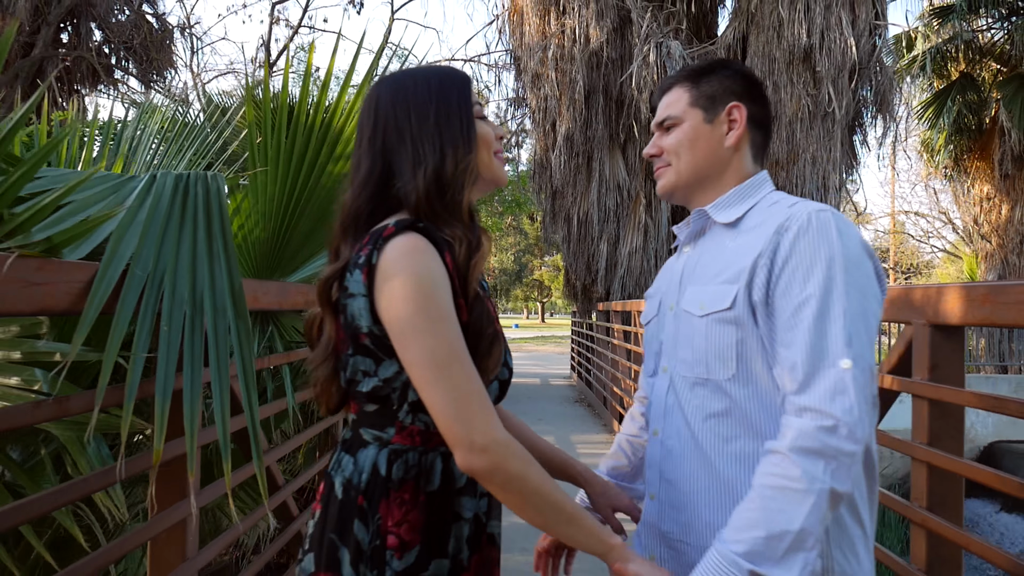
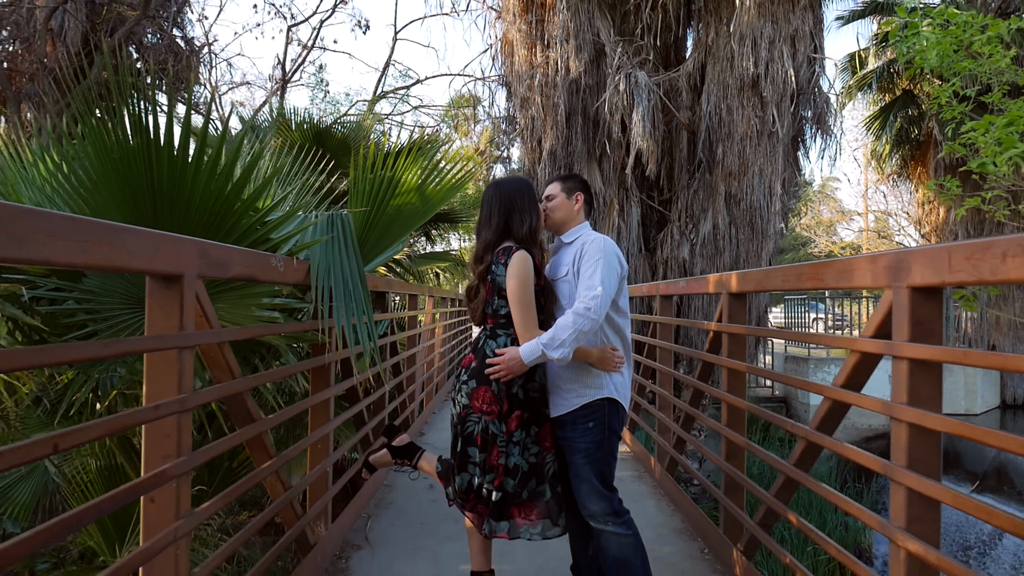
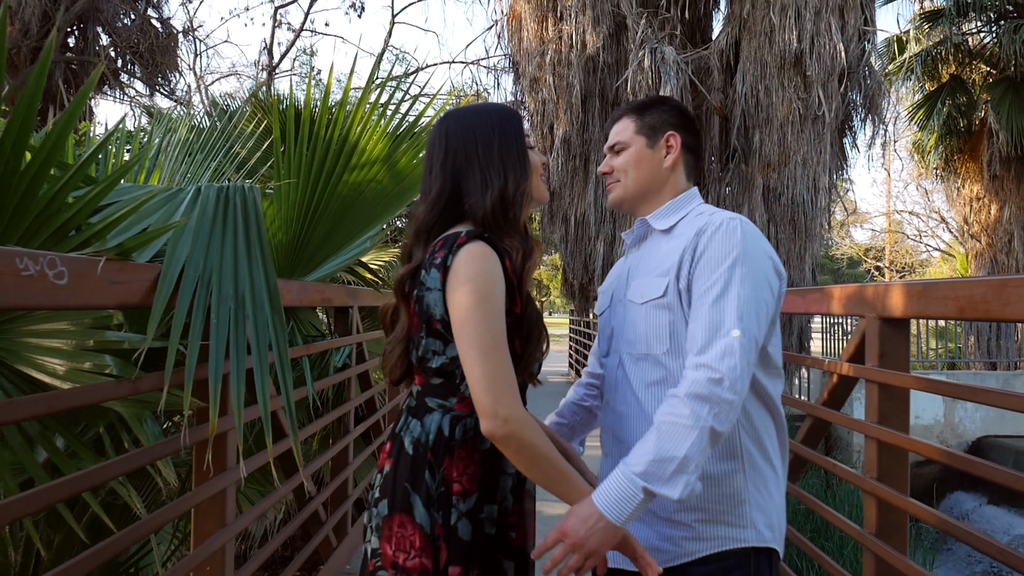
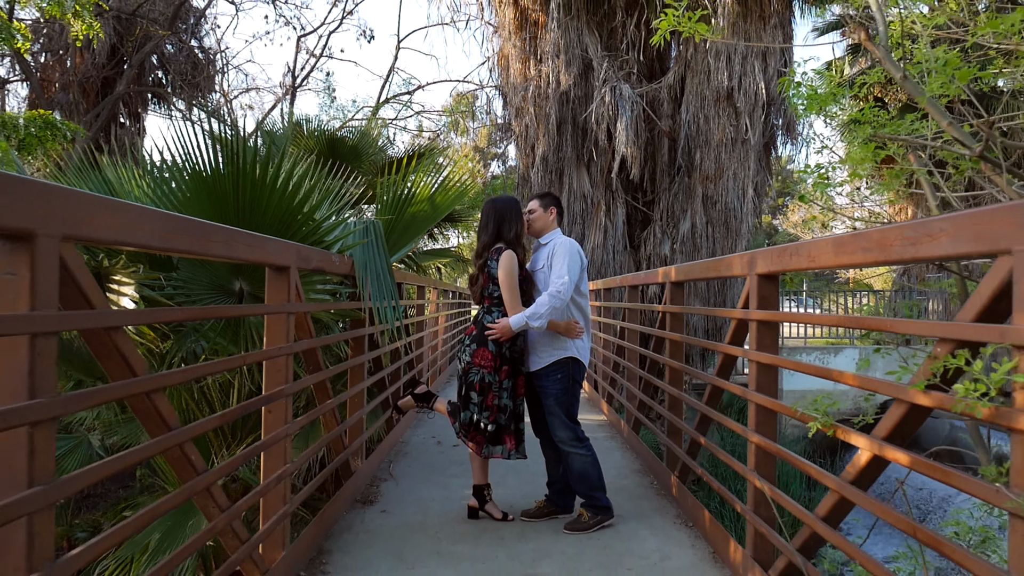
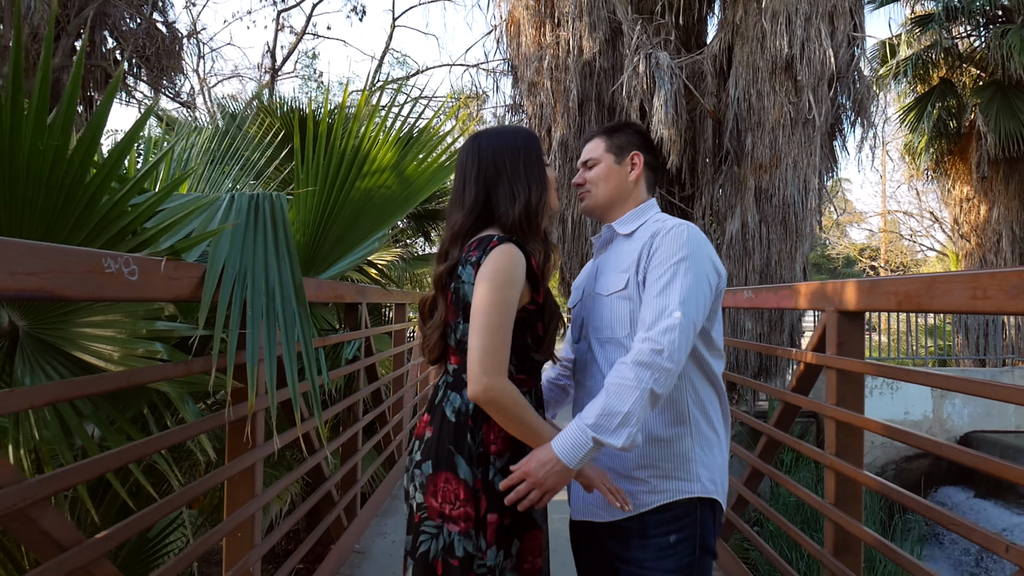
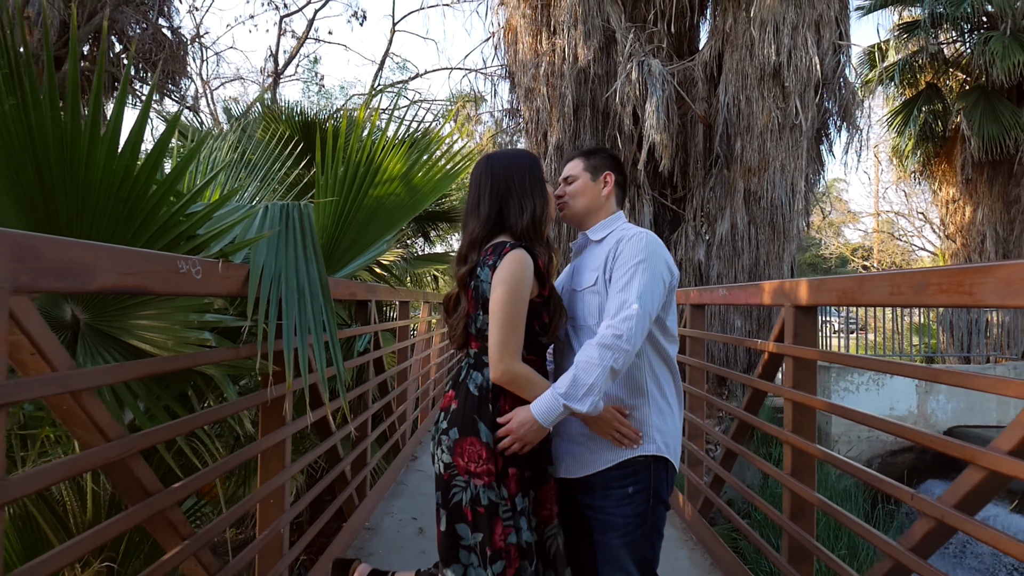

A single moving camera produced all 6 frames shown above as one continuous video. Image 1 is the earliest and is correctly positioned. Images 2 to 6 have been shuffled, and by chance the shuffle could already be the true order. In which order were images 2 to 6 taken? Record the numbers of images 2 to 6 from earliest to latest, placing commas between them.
3, 5, 6, 2, 4
